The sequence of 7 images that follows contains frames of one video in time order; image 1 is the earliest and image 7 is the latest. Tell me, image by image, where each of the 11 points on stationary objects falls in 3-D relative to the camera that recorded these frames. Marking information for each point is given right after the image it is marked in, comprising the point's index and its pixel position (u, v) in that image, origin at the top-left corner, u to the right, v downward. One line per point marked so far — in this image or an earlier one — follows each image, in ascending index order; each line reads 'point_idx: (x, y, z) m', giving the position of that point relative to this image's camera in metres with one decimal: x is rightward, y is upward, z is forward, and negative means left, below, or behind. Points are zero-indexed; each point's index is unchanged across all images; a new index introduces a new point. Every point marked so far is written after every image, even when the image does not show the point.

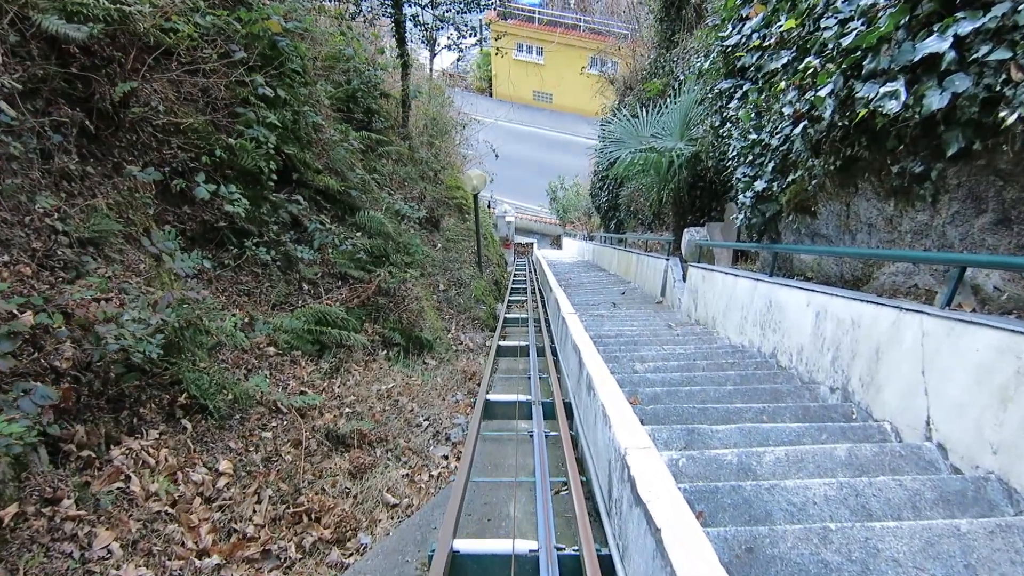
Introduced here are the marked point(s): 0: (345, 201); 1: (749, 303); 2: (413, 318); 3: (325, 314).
0: (-1.1, +0.6, +5.7) m
1: (+1.0, -0.1, +3.6) m
2: (-0.6, -0.2, +5.4) m
3: (-1.0, -0.1, +4.5) m
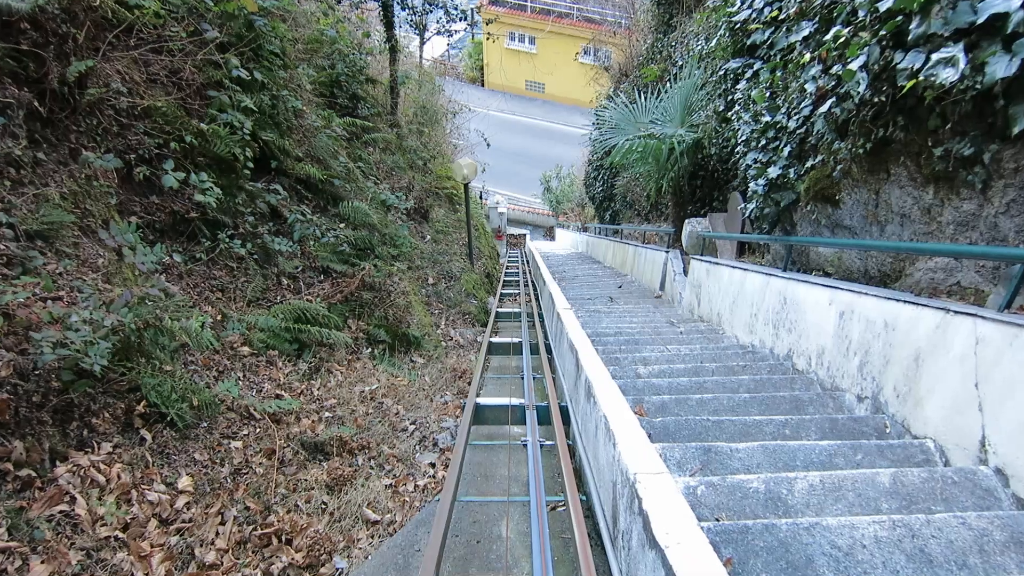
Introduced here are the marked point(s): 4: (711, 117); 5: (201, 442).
0: (-1.2, +0.6, +5.4) m
1: (+1.0, 0.0, +3.3) m
2: (-0.7, -0.2, +5.2) m
3: (-1.0, -0.1, +4.2) m
4: (+1.2, +1.0, +5.0) m
5: (-1.1, -0.5, +2.9) m
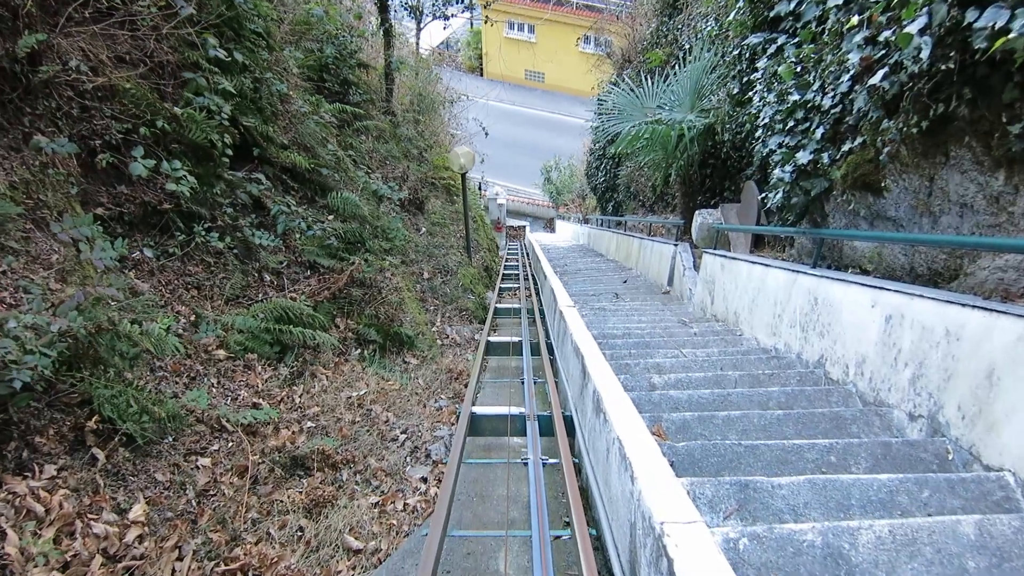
0: (-1.2, +0.6, +5.1) m
1: (+0.9, 0.0, +3.0) m
2: (-0.7, -0.1, +4.8) m
3: (-1.0, -0.1, +3.9) m
4: (+1.2, +1.0, +4.7) m
5: (-1.1, -0.5, +2.6) m
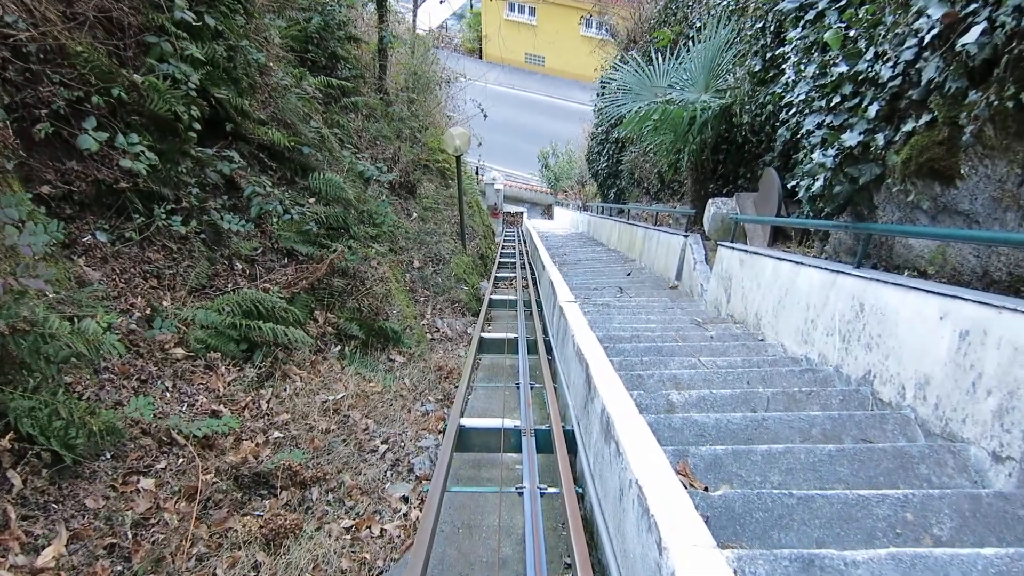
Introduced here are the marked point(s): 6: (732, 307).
0: (-1.2, +0.7, +4.7) m
1: (+0.9, 0.0, +2.6) m
2: (-0.7, -0.1, +4.4) m
3: (-1.0, -0.1, +3.5) m
4: (+1.2, +1.0, +4.3) m
5: (-1.1, -0.5, +2.2) m
6: (+0.9, -0.1, +3.7) m
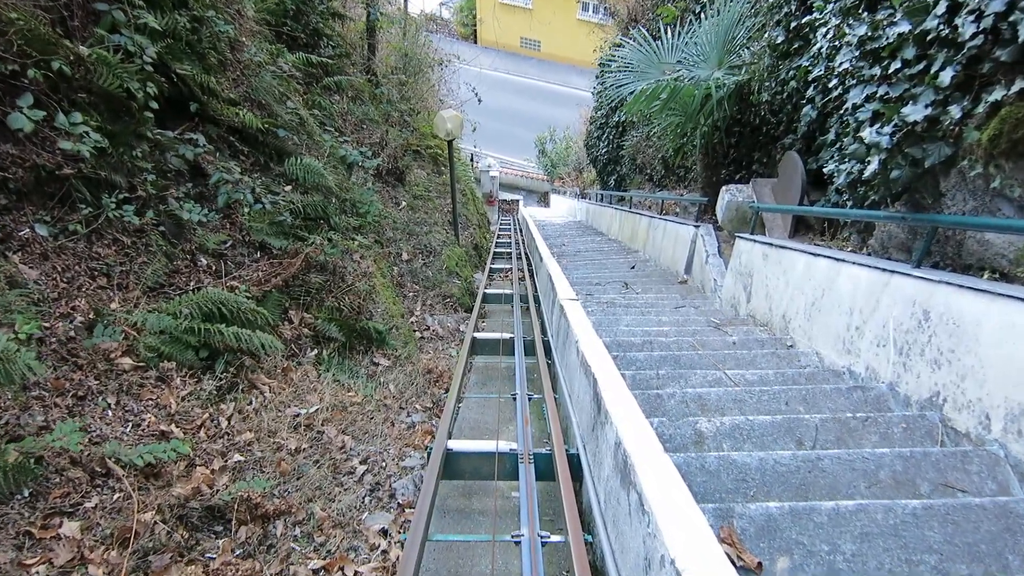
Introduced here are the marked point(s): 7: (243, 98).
0: (-1.2, +0.7, +4.3) m
1: (+0.9, -0.1, +2.2) m
2: (-0.7, -0.1, +4.1) m
3: (-1.1, -0.1, +3.1) m
4: (+1.1, +1.1, +3.9) m
5: (-1.1, -0.5, +1.8) m
6: (+0.9, -0.1, +3.3) m
7: (-1.3, +0.9, +4.3) m
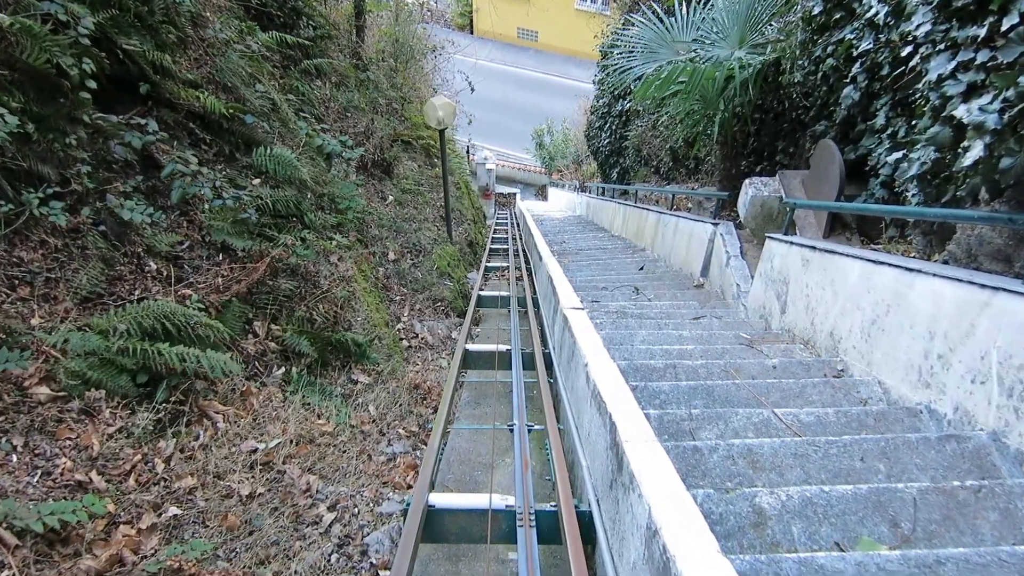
0: (-1.2, +0.7, +3.8) m
1: (+0.9, -0.1, +1.8) m
2: (-0.7, -0.1, +3.6) m
3: (-1.1, -0.1, +2.6) m
4: (+1.1, +1.0, +3.4) m
5: (-1.1, -0.6, +1.4) m
6: (+0.9, -0.1, +2.8) m
7: (-1.4, +0.9, +3.8) m
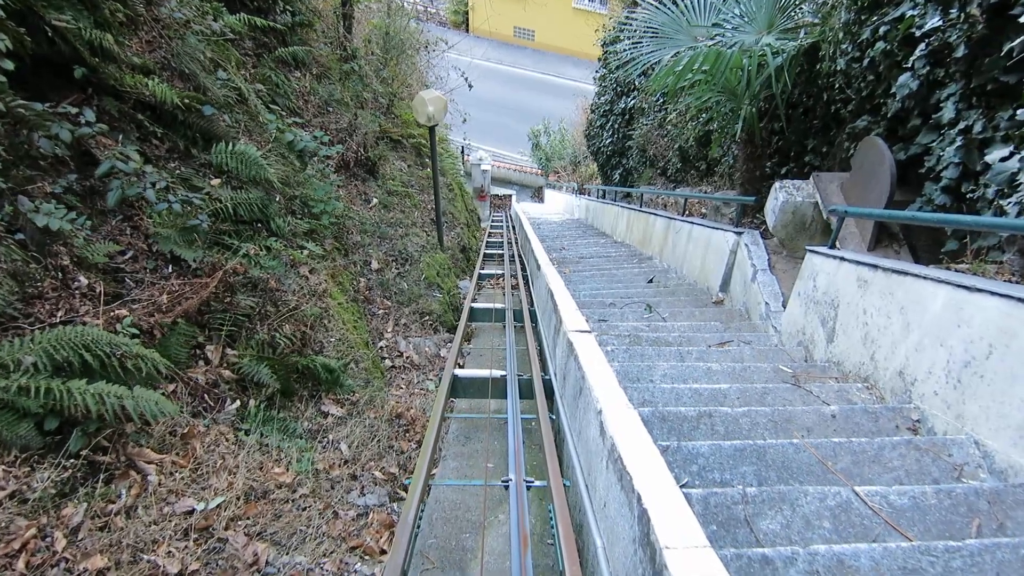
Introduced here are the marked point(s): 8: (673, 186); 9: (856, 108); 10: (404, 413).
0: (-1.2, +0.6, +3.4) m
1: (+0.9, -0.2, +1.3) m
2: (-0.7, -0.2, +3.1) m
3: (-1.1, -0.1, +2.2) m
4: (+1.1, +1.0, +3.0) m
5: (-1.1, -0.6, +0.9) m
6: (+0.9, -0.2, +2.4) m
7: (-1.4, +0.9, +3.3) m
8: (+1.1, +0.7, +5.9) m
9: (+1.2, +0.6, +3.1) m
10: (-0.4, -0.5, +3.3) m
